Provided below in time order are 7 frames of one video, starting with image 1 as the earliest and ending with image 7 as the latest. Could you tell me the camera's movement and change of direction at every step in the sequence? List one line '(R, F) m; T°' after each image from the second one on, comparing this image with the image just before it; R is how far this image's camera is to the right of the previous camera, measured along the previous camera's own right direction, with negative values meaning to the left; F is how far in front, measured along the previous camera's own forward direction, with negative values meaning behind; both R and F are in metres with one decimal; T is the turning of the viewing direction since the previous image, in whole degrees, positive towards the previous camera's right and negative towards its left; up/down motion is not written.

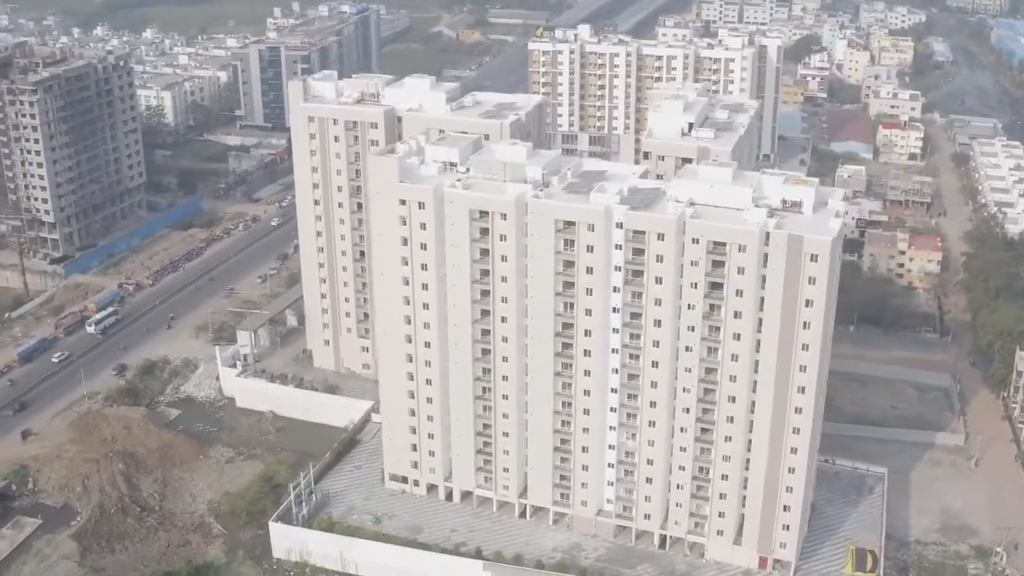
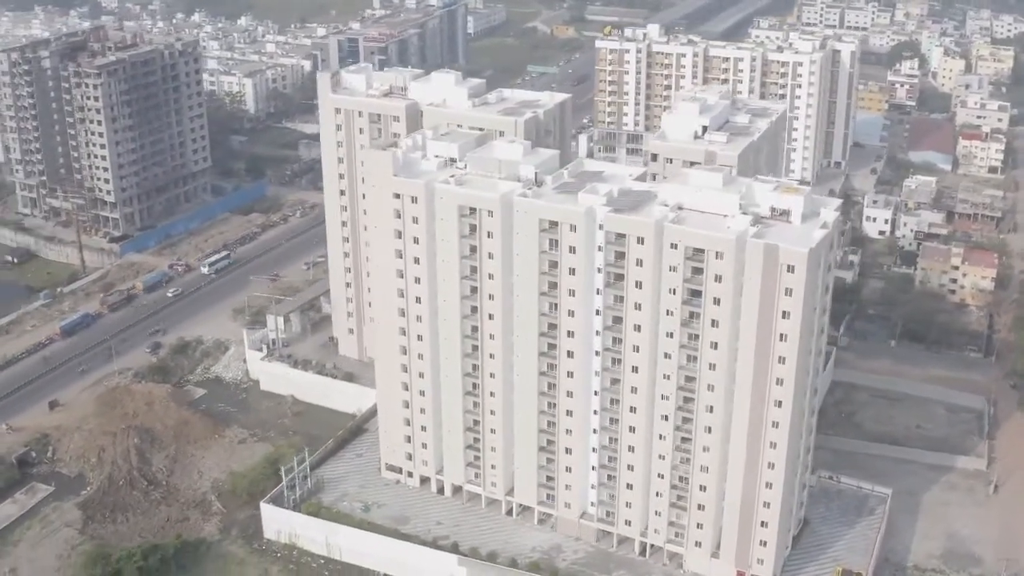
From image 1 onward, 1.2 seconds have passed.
(+7.5, +0.4) m; -6°
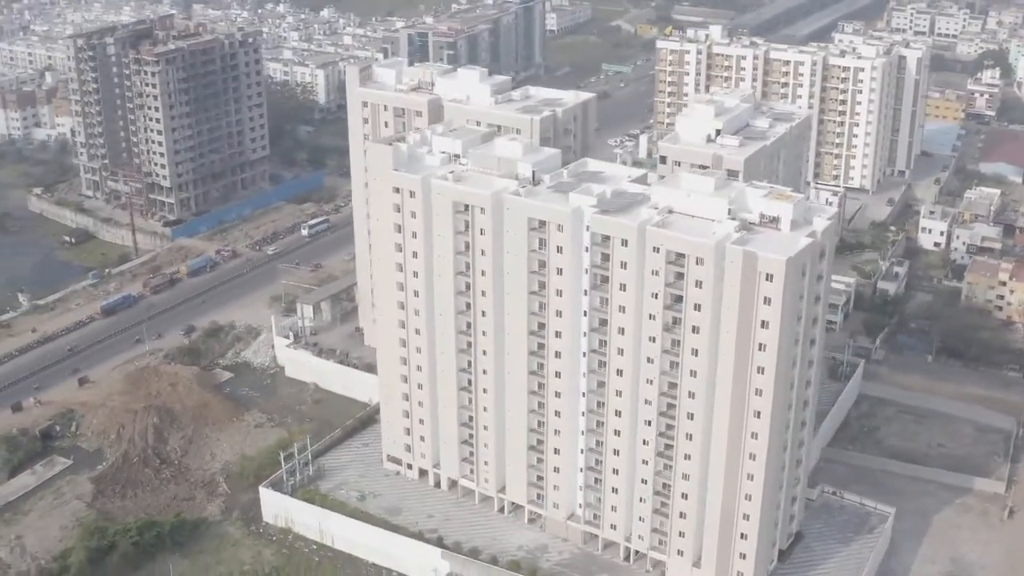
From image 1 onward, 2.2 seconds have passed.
(+6.3, +0.3) m; -5°
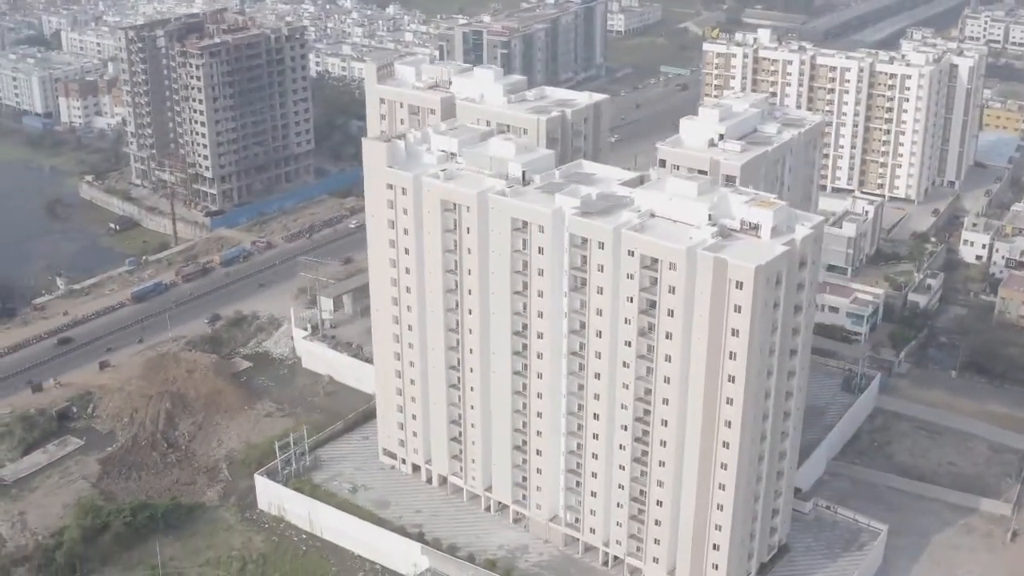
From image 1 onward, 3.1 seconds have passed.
(+5.7, +0.2) m; -4°
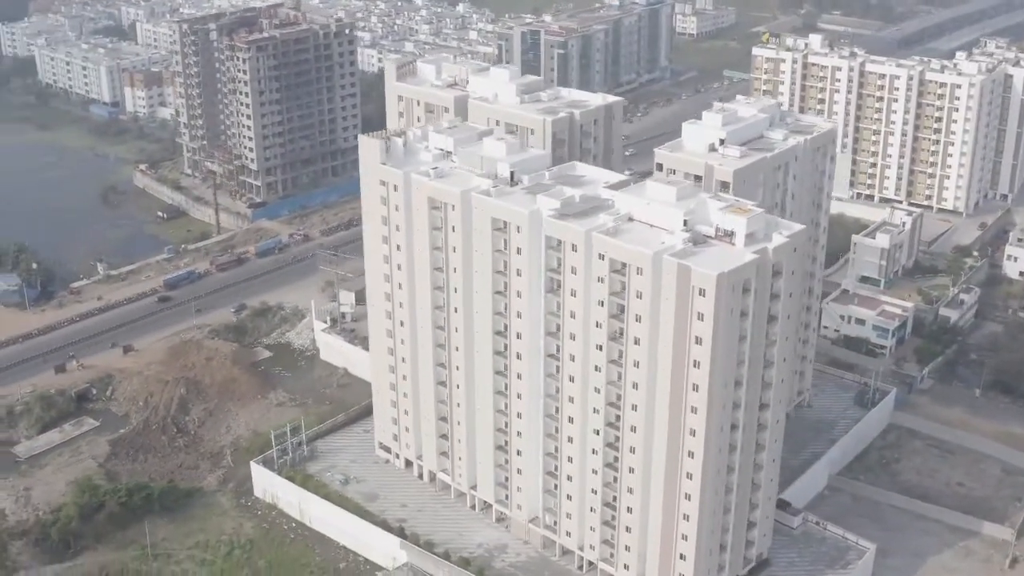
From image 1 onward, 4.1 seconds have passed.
(+6.2, +0.2) m; -5°
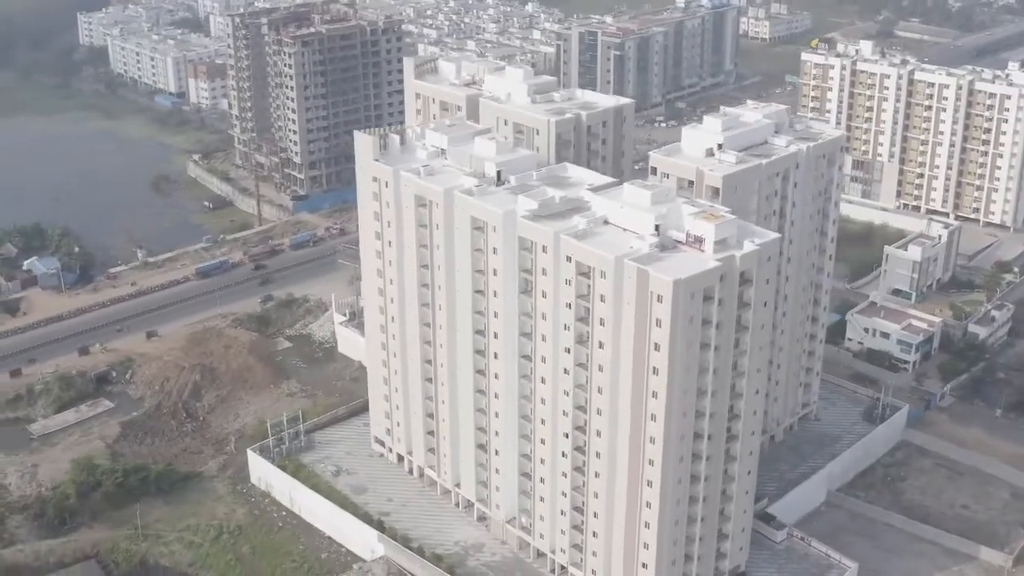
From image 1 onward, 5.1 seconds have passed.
(+6.3, +0.3) m; -5°
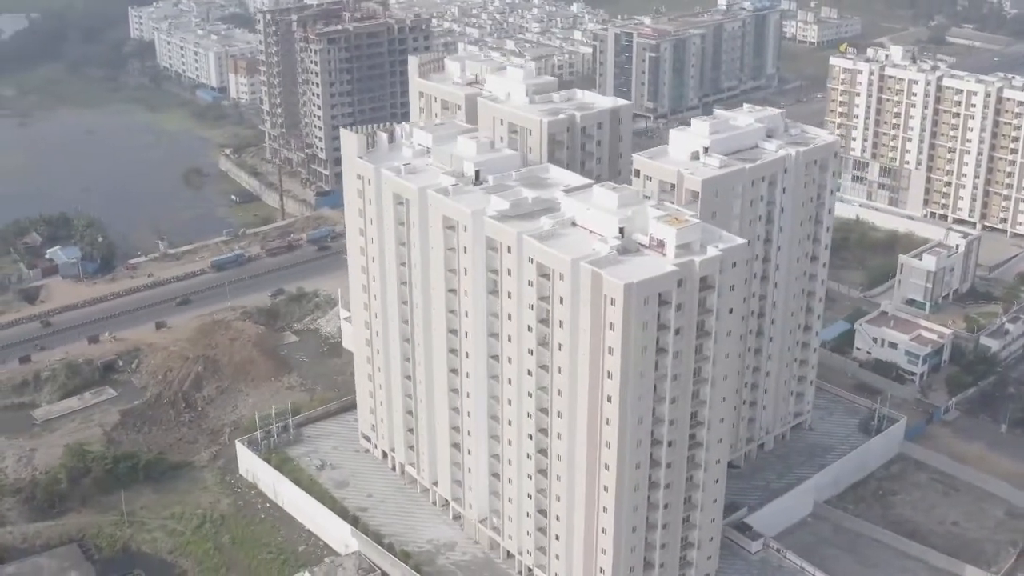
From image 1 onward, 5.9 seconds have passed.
(+5.2, +0.3) m; -4°
